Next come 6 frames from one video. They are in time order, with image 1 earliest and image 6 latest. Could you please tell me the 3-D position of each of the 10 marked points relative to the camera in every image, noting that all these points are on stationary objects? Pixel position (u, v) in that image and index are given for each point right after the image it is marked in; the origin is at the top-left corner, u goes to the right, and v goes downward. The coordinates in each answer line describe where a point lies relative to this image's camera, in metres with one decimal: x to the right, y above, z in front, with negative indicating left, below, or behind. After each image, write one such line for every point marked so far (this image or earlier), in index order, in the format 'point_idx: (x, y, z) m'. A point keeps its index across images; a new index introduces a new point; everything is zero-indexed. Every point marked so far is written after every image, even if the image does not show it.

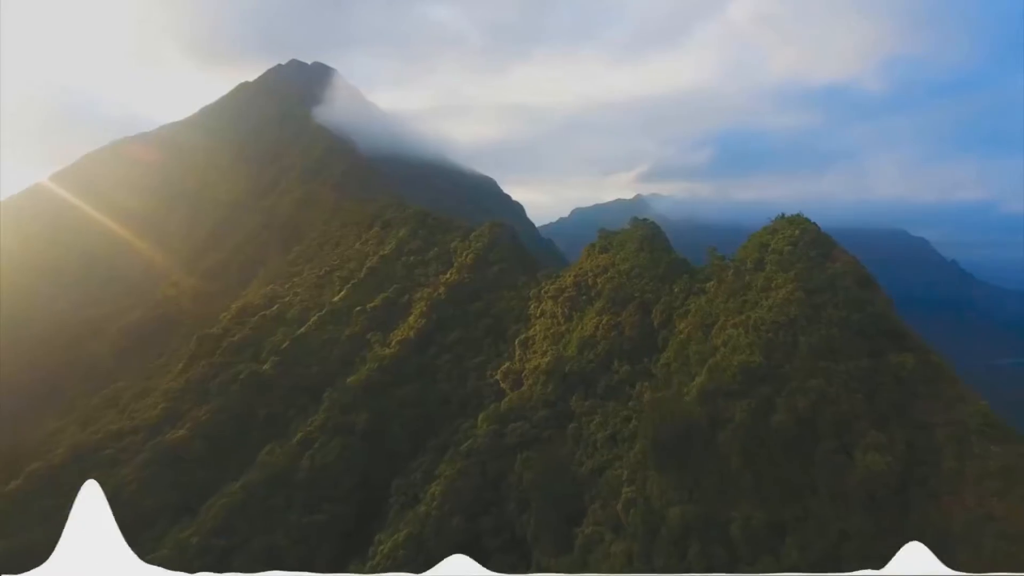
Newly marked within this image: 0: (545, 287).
0: (+0.9, 0.0, +17.9) m
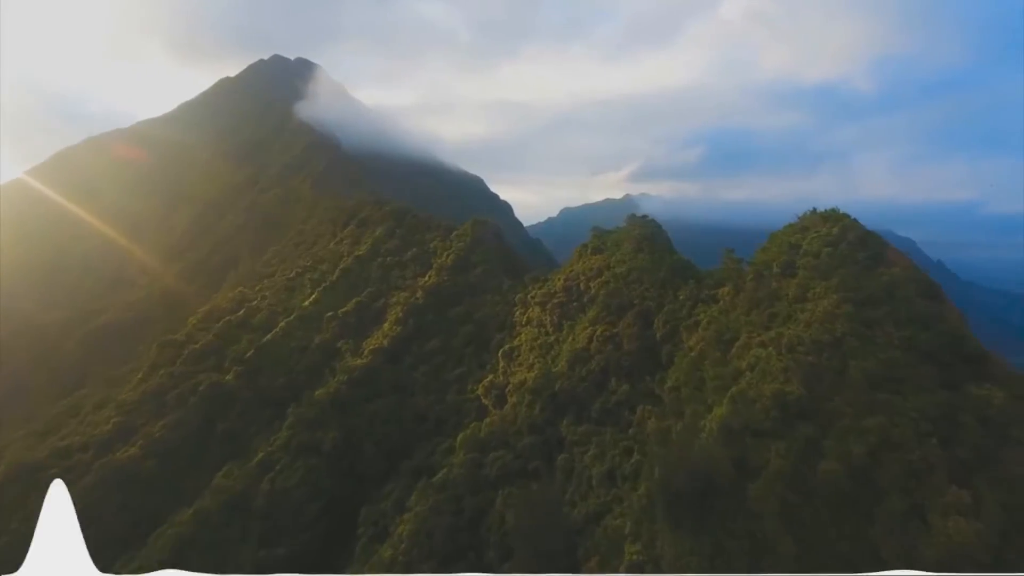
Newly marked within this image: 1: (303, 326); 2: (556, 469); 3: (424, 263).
0: (+0.5, -0.1, +16.3) m
1: (-6.3, -1.2, +19.4) m
2: (+0.8, -3.3, +11.5) m
3: (-2.7, +0.7, +19.7) m
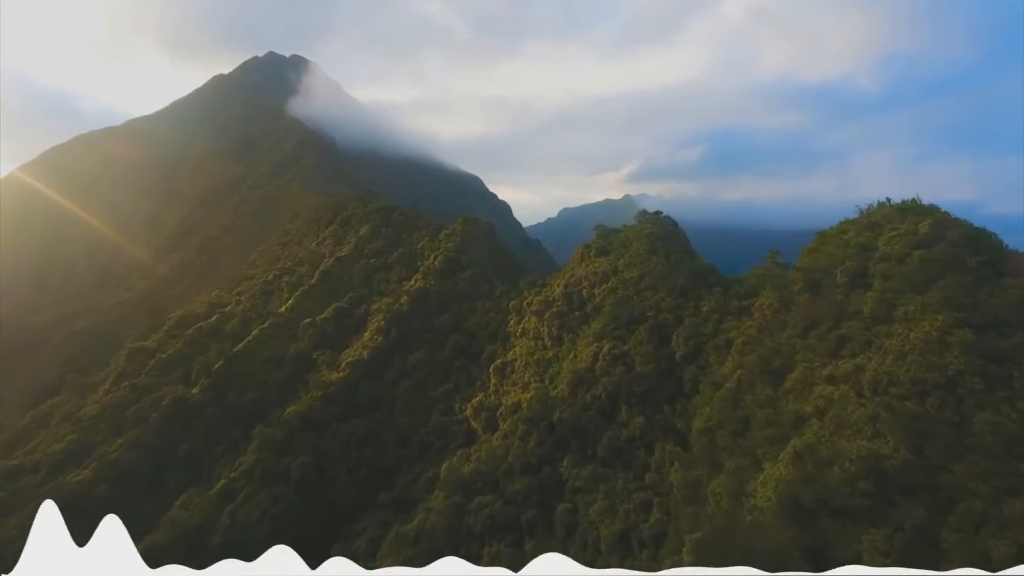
0: (+0.4, -0.2, +14.6) m
1: (-6.4, -1.3, +17.7) m
2: (+0.7, -3.4, +9.8) m
3: (-2.8, +0.6, +18.0) m
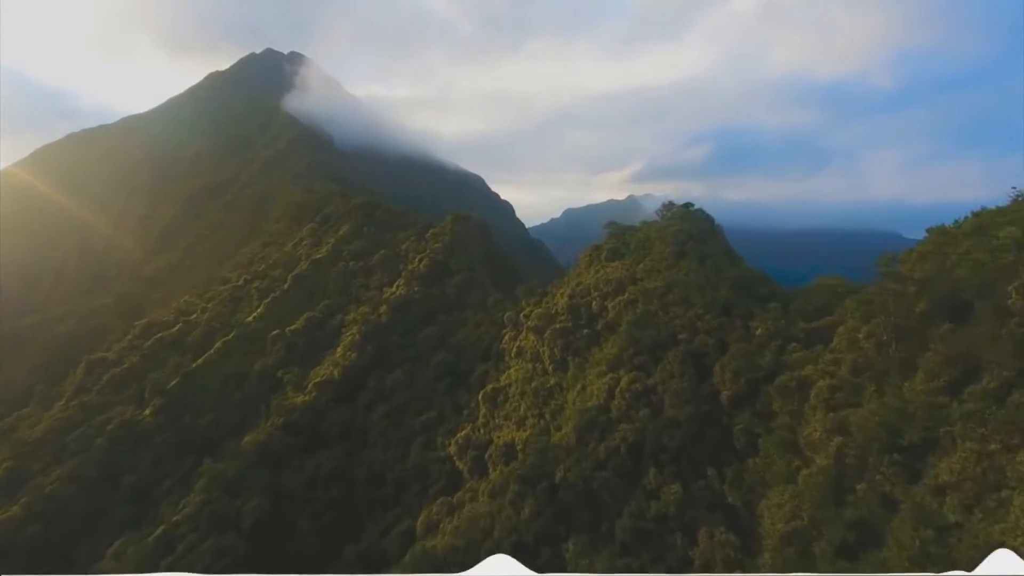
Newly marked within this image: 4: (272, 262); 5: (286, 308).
0: (+0.3, -0.4, +12.4) m
1: (-6.5, -1.4, +15.5) m
2: (+0.6, -3.6, +7.6) m
3: (-2.9, +0.4, +15.8) m
4: (-7.1, +0.8, +19.0) m
5: (-5.7, -0.5, +16.3) m
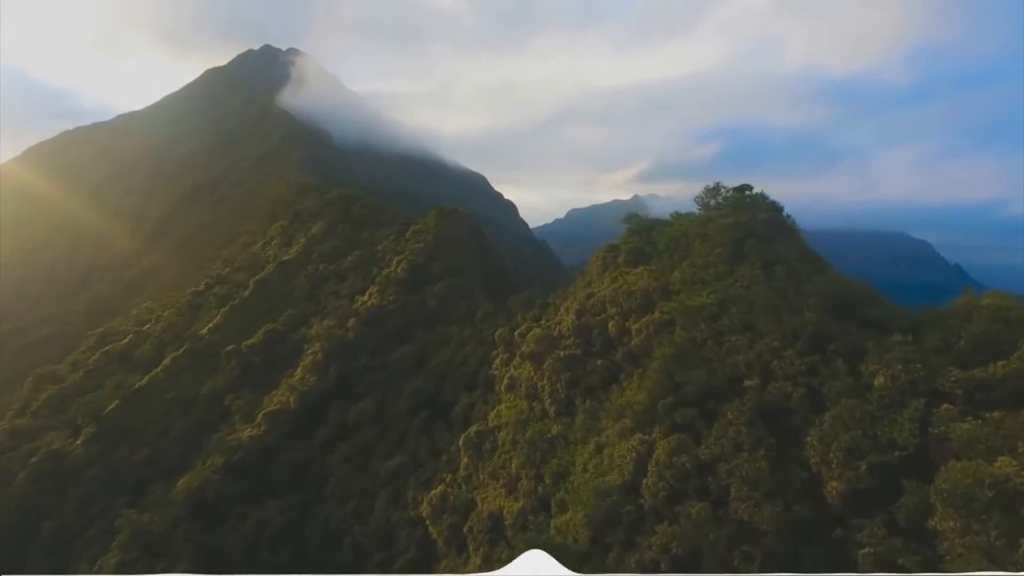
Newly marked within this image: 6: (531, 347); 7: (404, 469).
0: (+0.2, -0.5, +10.0) m
1: (-6.6, -1.6, +13.2) m
2: (+0.4, -3.8, +5.3) m
3: (-3.0, +0.3, +13.5) m
4: (-7.1, +0.6, +16.7) m
5: (-5.8, -0.6, +14.0) m
6: (+0.3, -0.8, +9.1) m
7: (-1.5, -2.6, +9.4) m
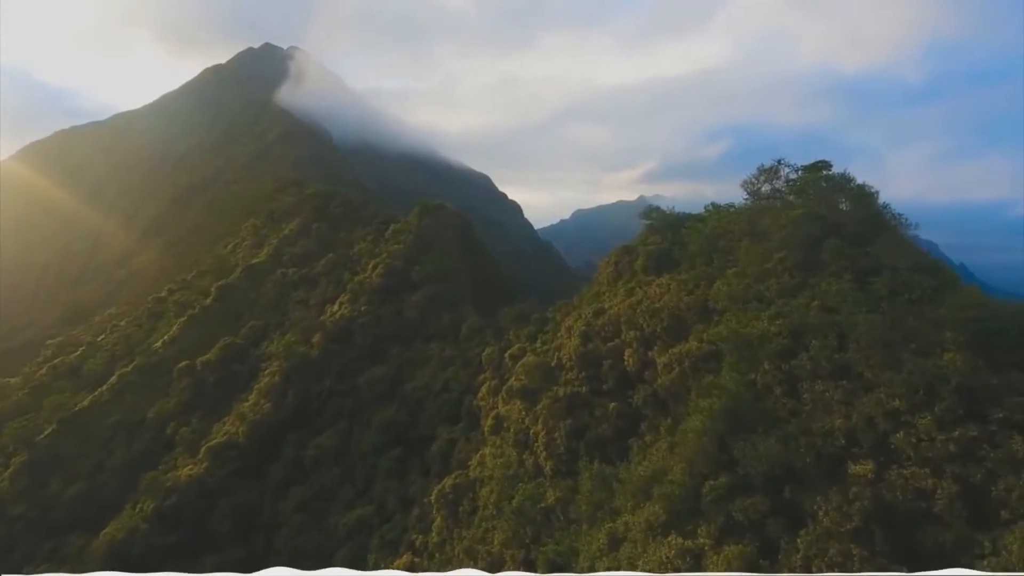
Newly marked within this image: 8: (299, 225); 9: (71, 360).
0: (+0.1, -0.7, +8.3) m
1: (-6.7, -1.7, +11.5) m
2: (+0.3, -3.9, +3.5) m
3: (-3.1, +0.1, +11.8) m
4: (-7.2, +0.5, +15.1) m
5: (-5.9, -0.8, +12.3) m
6: (+0.2, -0.9, +7.3) m
7: (-1.7, -2.7, +7.7) m
8: (-4.6, +1.3, +13.8) m
9: (-9.3, -1.5, +13.6) m
